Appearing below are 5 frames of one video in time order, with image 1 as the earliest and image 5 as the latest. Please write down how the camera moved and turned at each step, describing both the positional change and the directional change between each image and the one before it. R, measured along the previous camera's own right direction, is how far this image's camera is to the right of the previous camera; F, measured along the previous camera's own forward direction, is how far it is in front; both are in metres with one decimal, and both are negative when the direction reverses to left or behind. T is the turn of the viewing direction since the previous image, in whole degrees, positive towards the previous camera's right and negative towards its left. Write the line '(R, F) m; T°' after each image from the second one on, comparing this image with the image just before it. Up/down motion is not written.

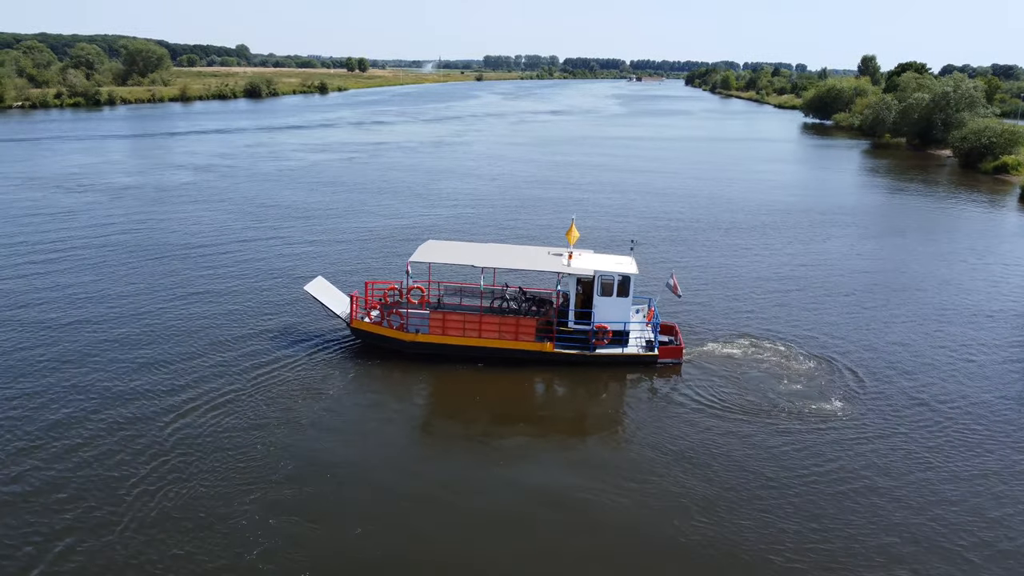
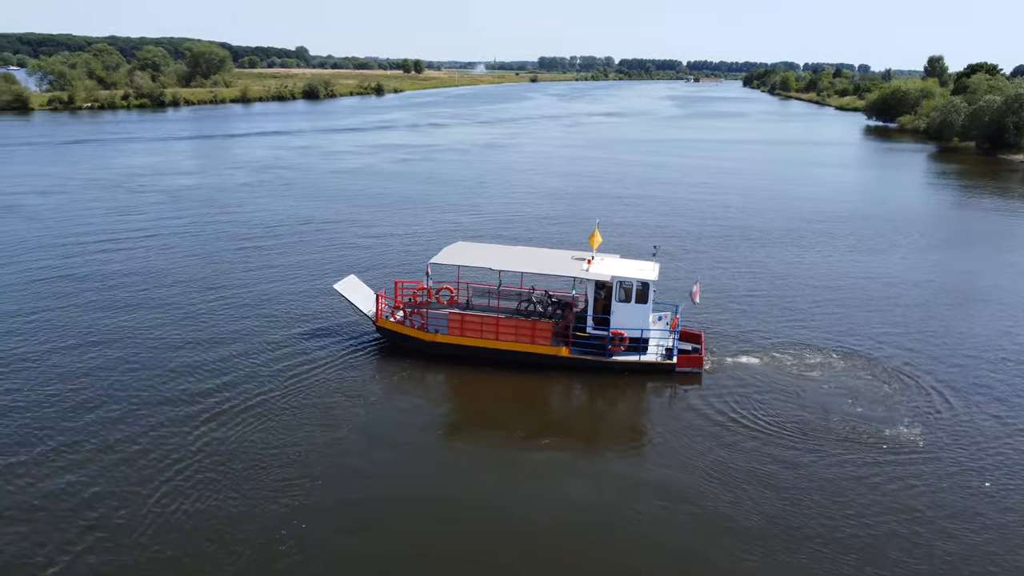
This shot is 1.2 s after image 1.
(+0.5, +0.5) m; -4°
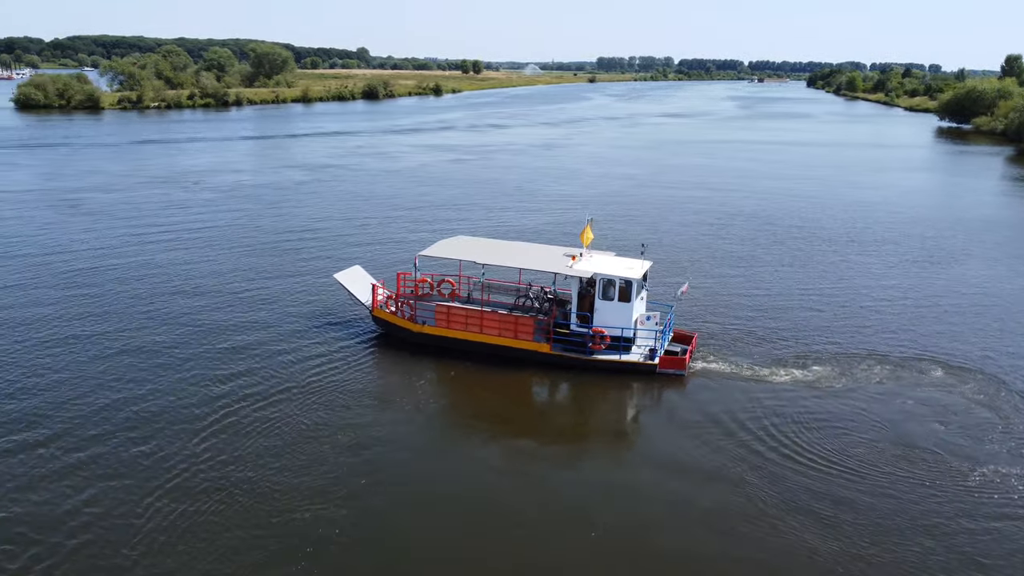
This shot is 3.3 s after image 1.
(+0.8, +0.9) m; -4°
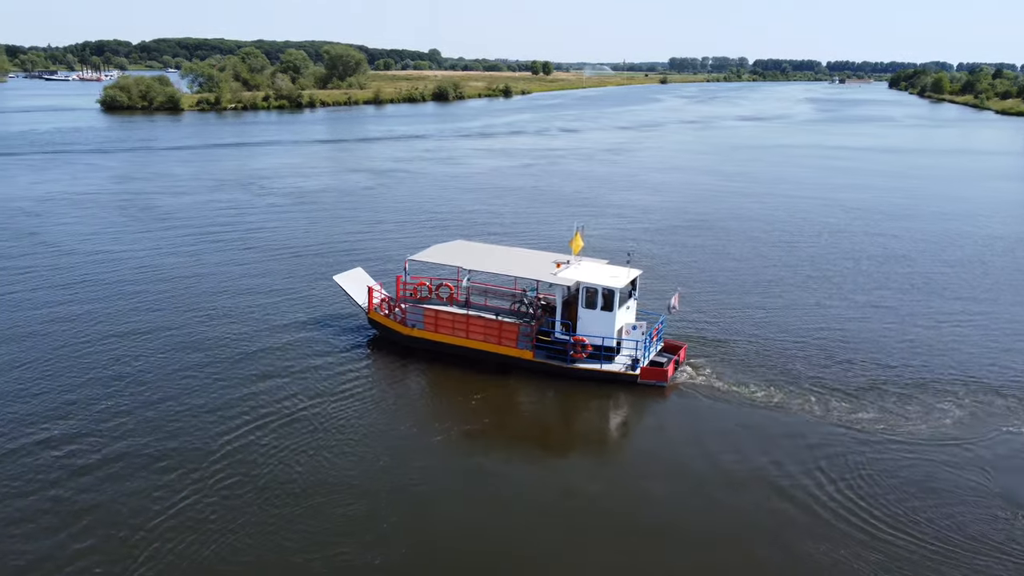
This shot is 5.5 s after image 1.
(+0.8, +1.0) m; -5°
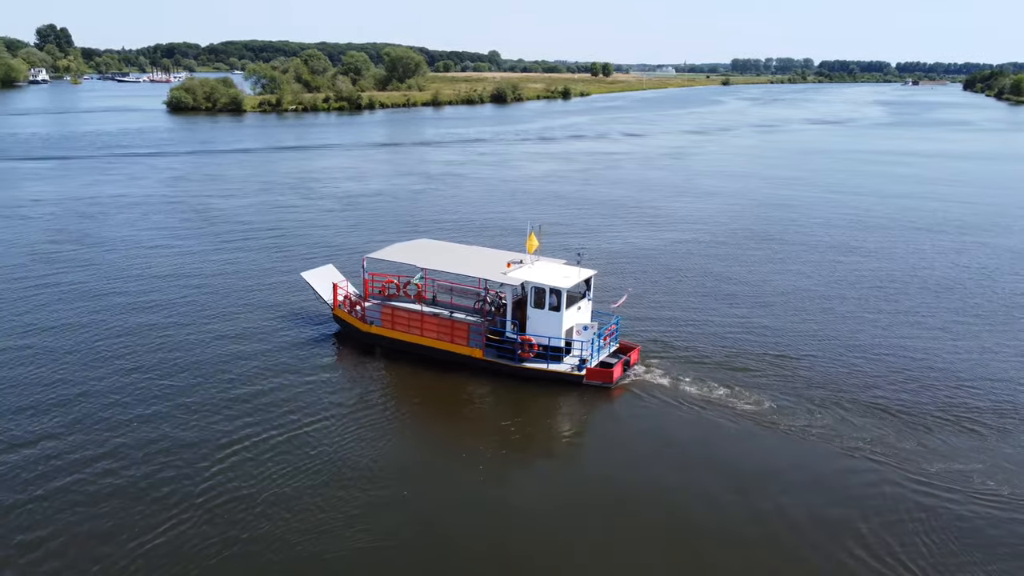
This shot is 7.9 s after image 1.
(+0.8, +1.2) m; -4°
